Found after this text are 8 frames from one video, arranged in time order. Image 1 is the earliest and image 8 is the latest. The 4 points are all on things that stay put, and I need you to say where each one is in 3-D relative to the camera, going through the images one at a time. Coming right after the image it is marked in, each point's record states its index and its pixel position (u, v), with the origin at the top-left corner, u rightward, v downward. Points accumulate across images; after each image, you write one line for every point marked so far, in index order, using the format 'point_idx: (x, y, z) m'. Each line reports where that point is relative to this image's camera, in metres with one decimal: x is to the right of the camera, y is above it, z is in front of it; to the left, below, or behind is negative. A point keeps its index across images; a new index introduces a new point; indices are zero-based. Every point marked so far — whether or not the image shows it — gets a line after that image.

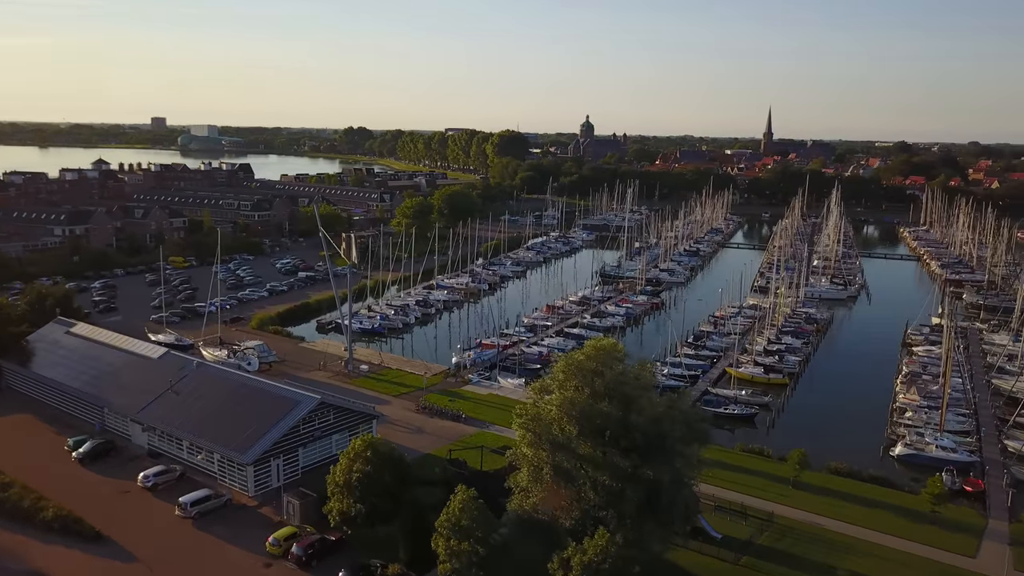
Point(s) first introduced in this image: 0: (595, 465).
0: (+1.5, -3.2, +14.8) m
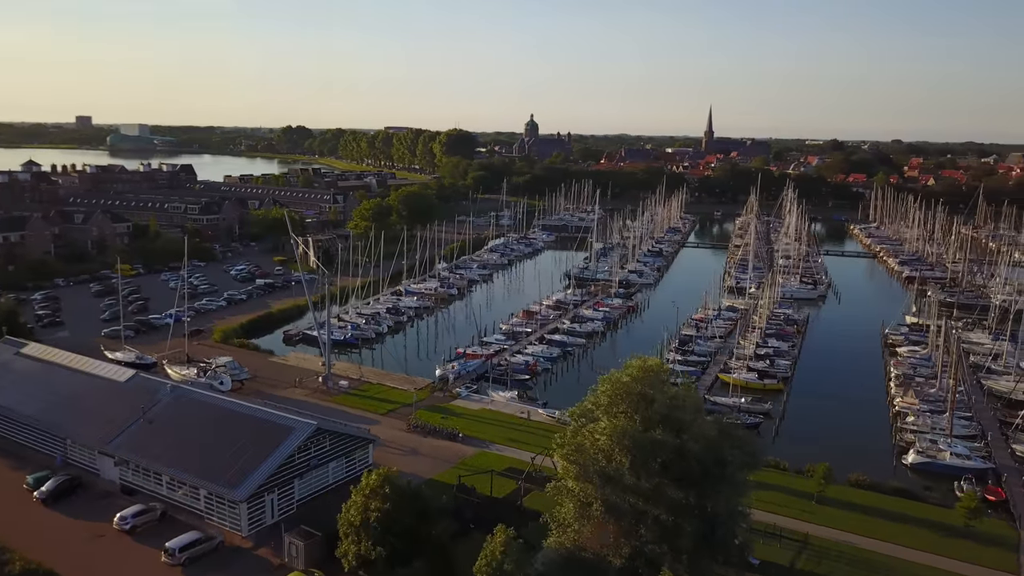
0: (+2.2, -3.5, +13.5) m
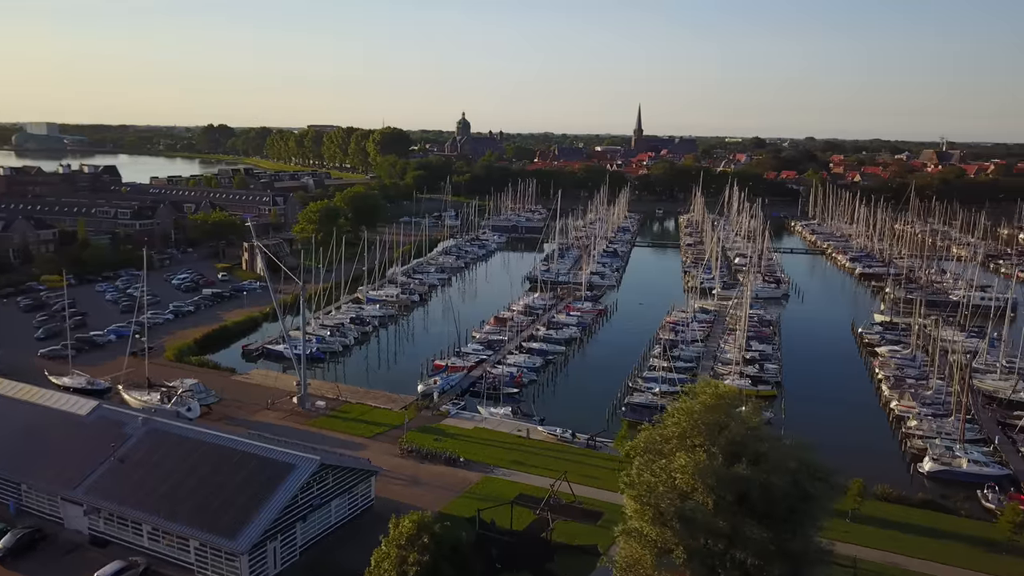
0: (+3.3, -3.7, +12.1) m
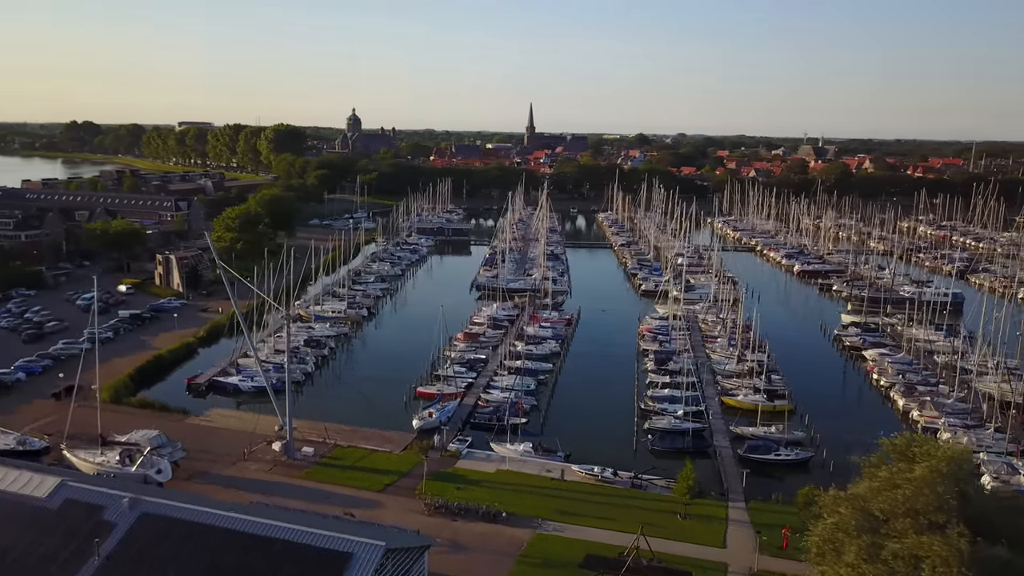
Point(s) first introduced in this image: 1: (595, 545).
0: (+5.8, -4.2, +9.7) m
1: (+1.7, -5.6, +17.8) m
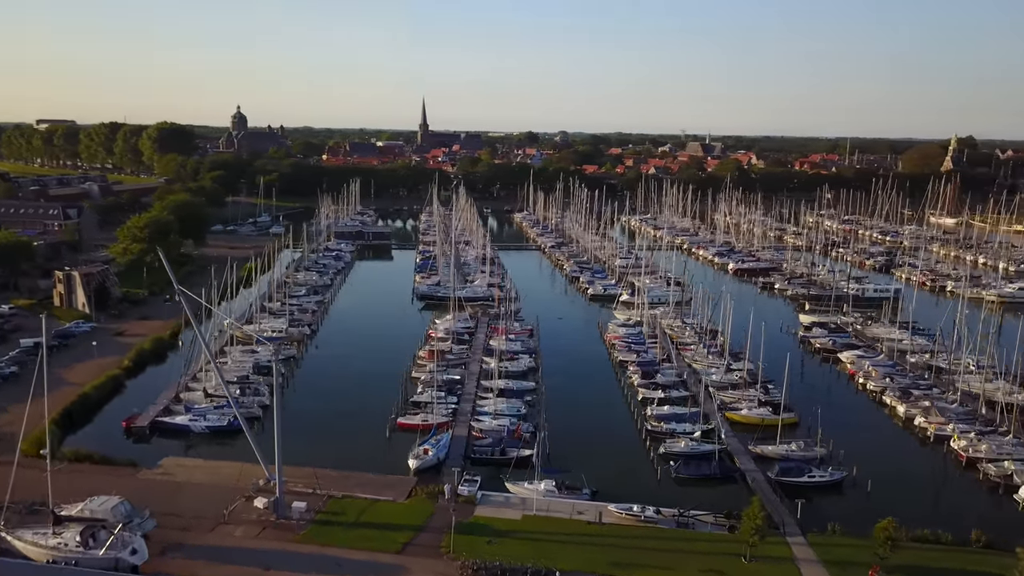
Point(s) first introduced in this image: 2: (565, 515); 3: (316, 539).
0: (+8.0, -4.6, +8.1) m
1: (+3.0, -6.0, +15.6) m
2: (+1.2, -5.3, +19.3) m
3: (-4.3, -5.5, +17.9) m
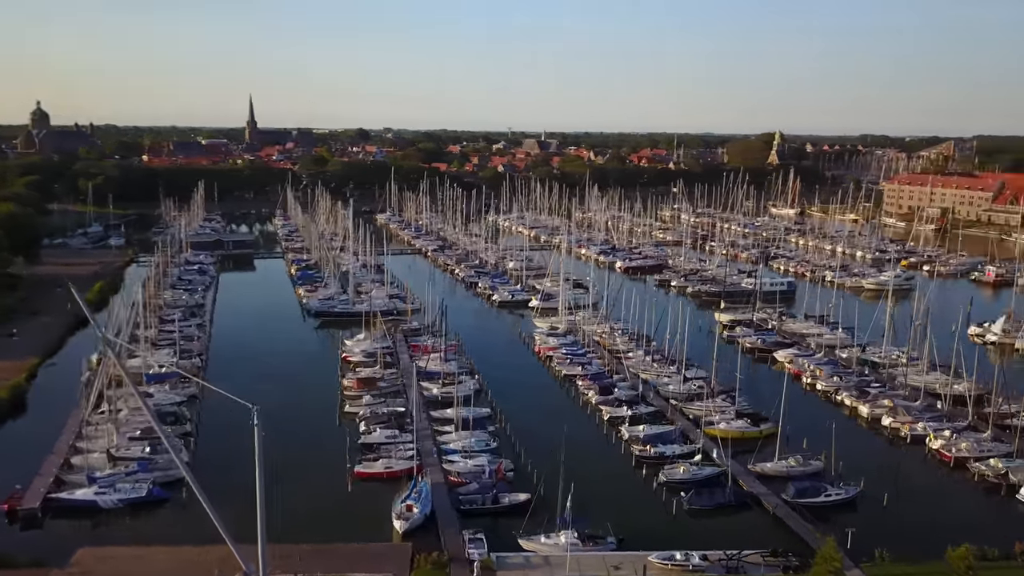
0: (+10.7, -4.7, +7.2) m
1: (+4.3, -6.4, +13.4) m
2: (+1.8, -5.8, +16.7) m
3: (-3.3, -6.2, +14.2) m
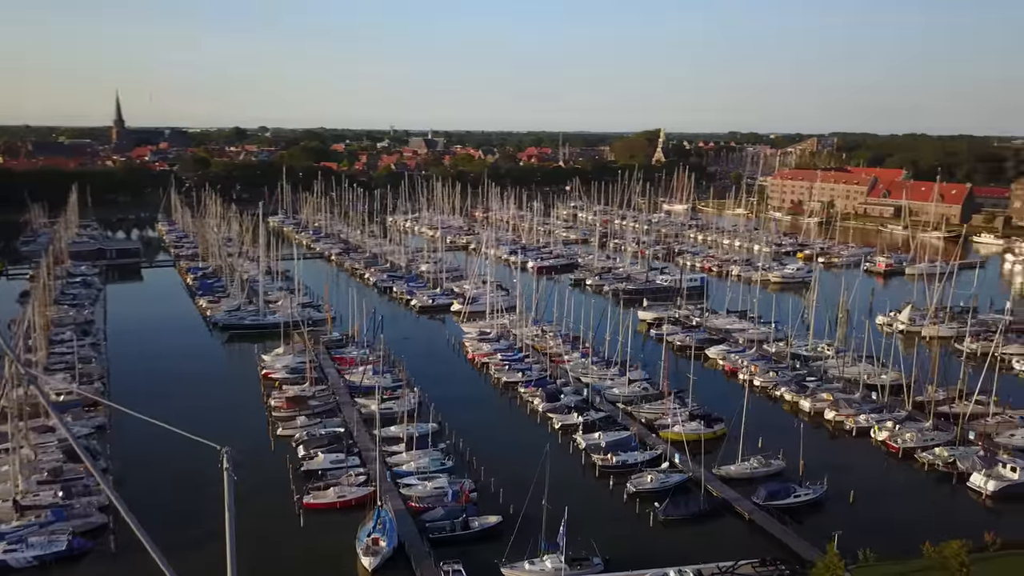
0: (+11.7, -4.6, +7.5) m
1: (+4.5, -6.5, +12.8) m
2: (+1.6, -6.0, +15.7) m
3: (-3.1, -6.5, +12.6) m
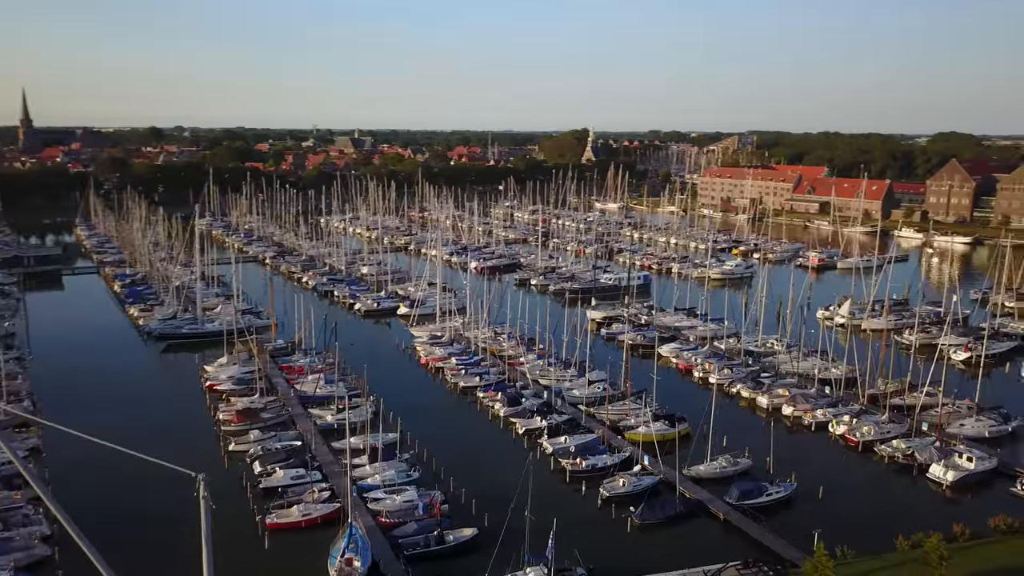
0: (+12.1, -4.5, +8.0) m
1: (+4.5, -6.5, +12.7) m
2: (+1.3, -6.0, +15.3) m
3: (-3.1, -6.7, +11.7) m
